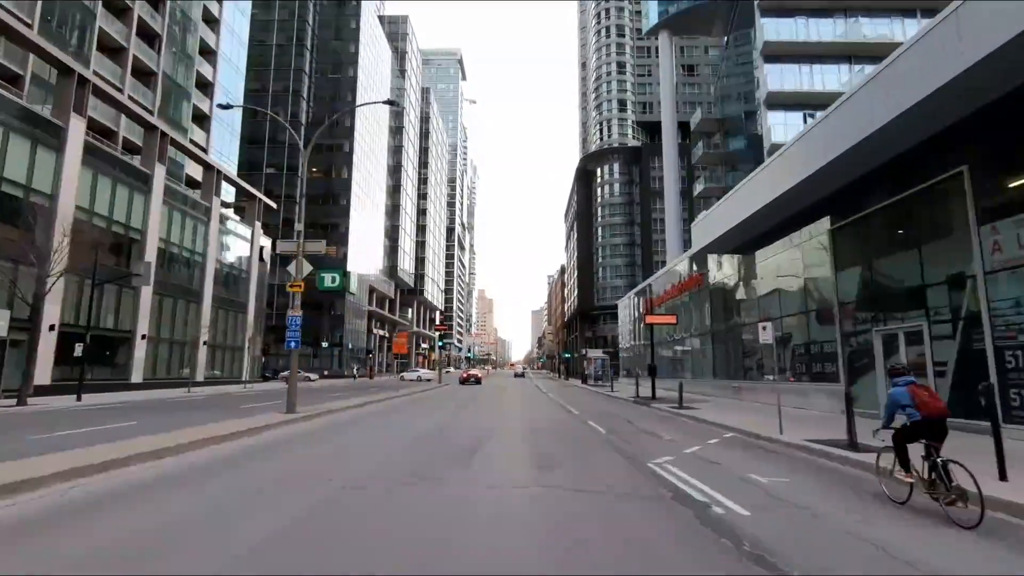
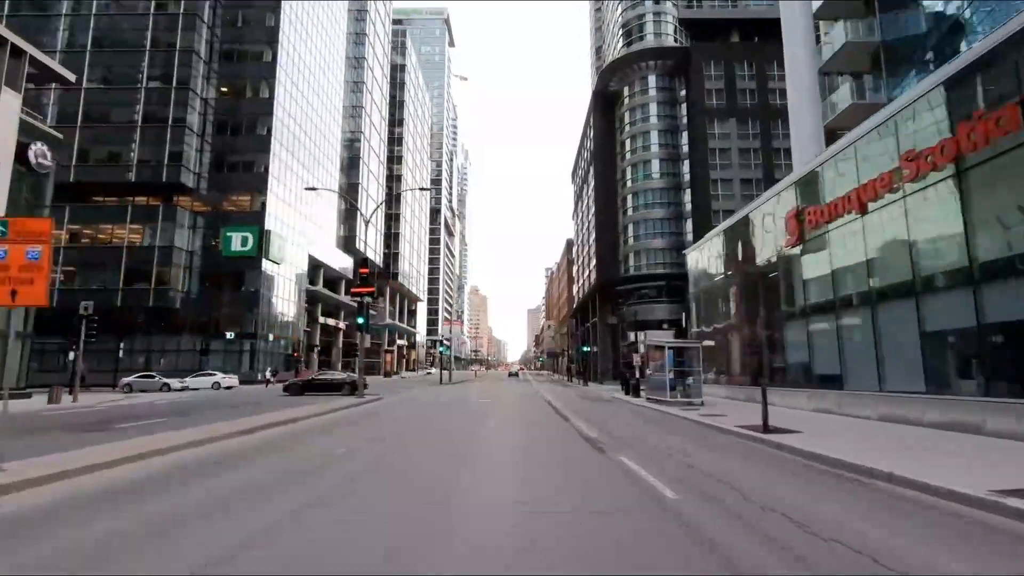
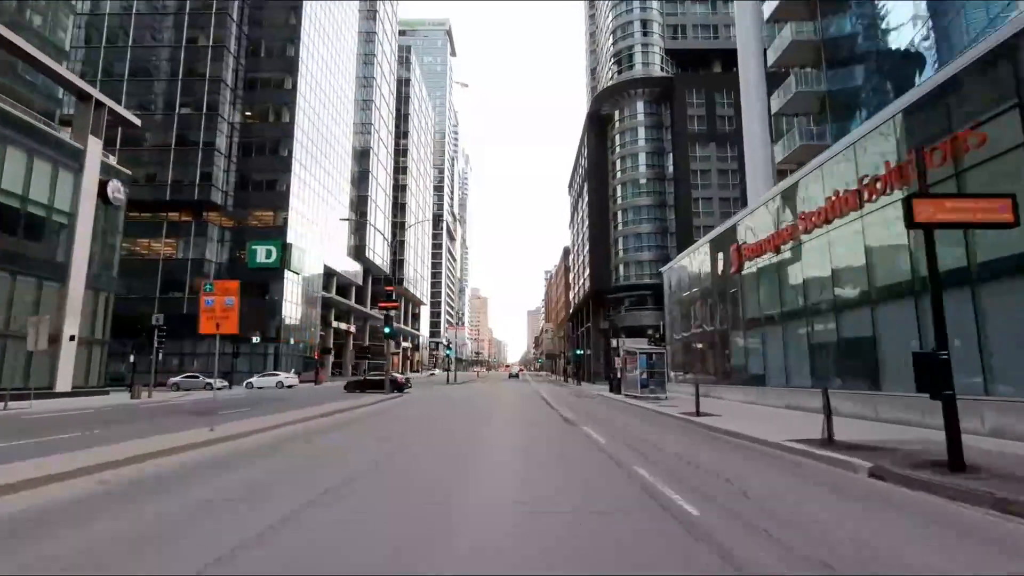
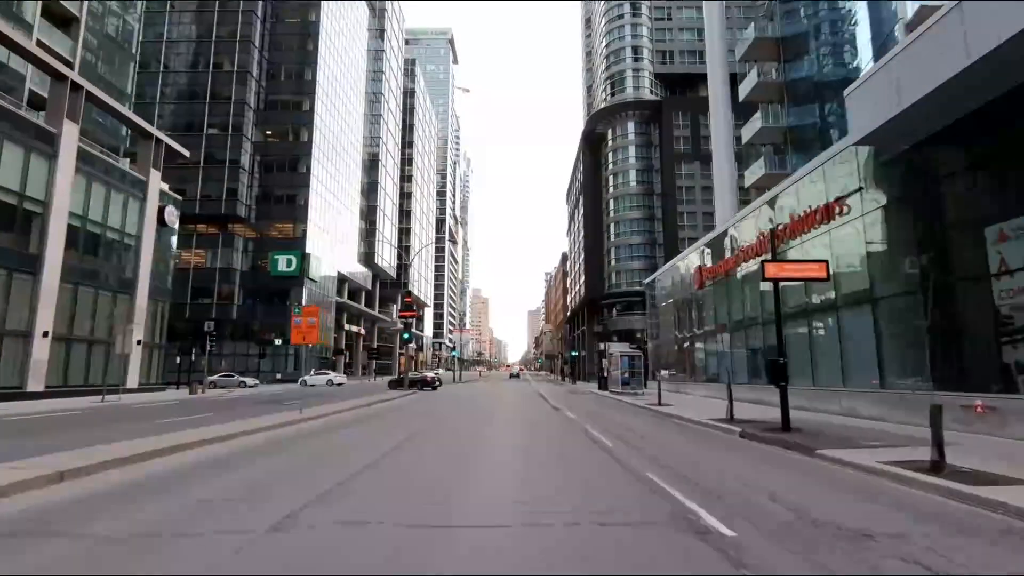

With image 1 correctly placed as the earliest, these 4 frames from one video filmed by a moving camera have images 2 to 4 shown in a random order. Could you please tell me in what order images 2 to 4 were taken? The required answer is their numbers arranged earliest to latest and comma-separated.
4, 3, 2
